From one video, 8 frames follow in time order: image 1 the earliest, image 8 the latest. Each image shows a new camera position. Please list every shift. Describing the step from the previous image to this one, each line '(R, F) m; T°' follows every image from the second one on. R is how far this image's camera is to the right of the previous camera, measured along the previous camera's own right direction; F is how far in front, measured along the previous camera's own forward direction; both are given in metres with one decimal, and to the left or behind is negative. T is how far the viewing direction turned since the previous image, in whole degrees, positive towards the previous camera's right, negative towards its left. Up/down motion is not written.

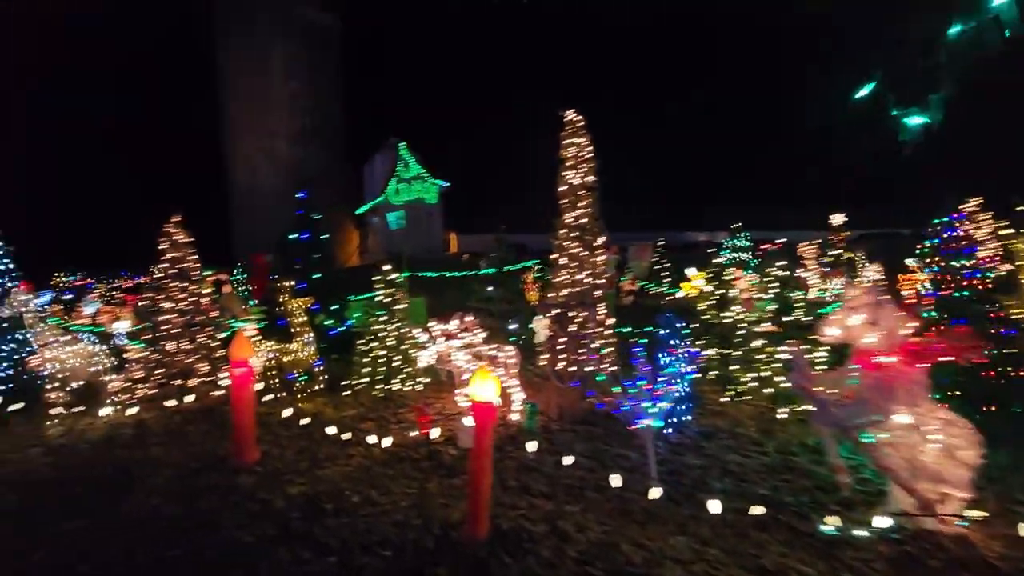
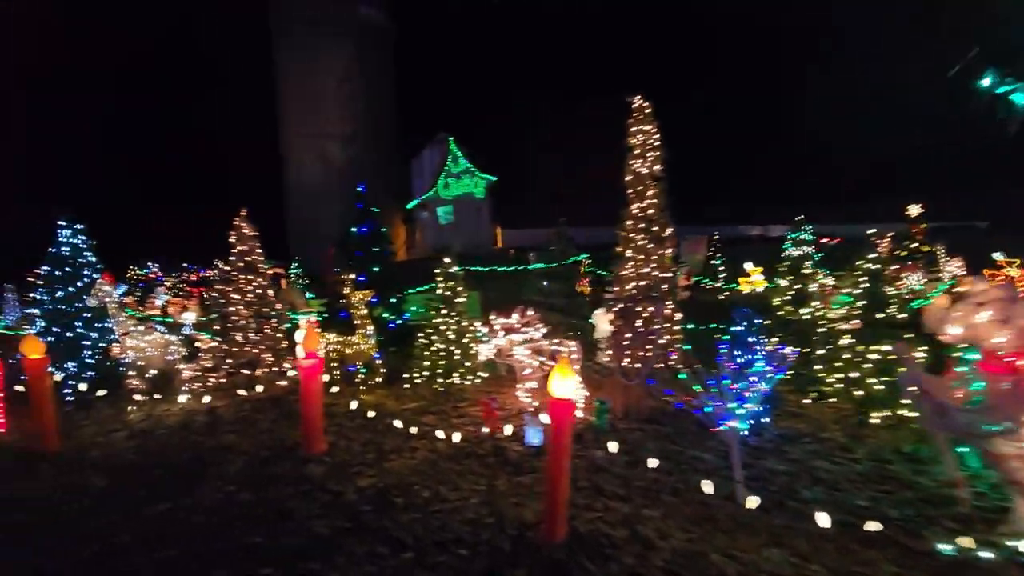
(-0.3, +0.2) m; -5°
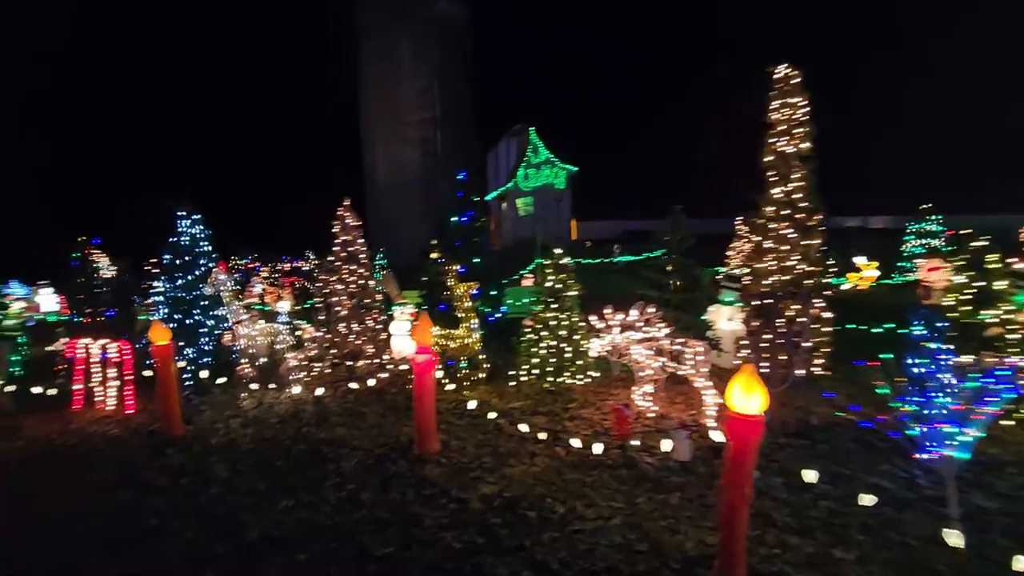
(-0.7, +0.5) m; -7°
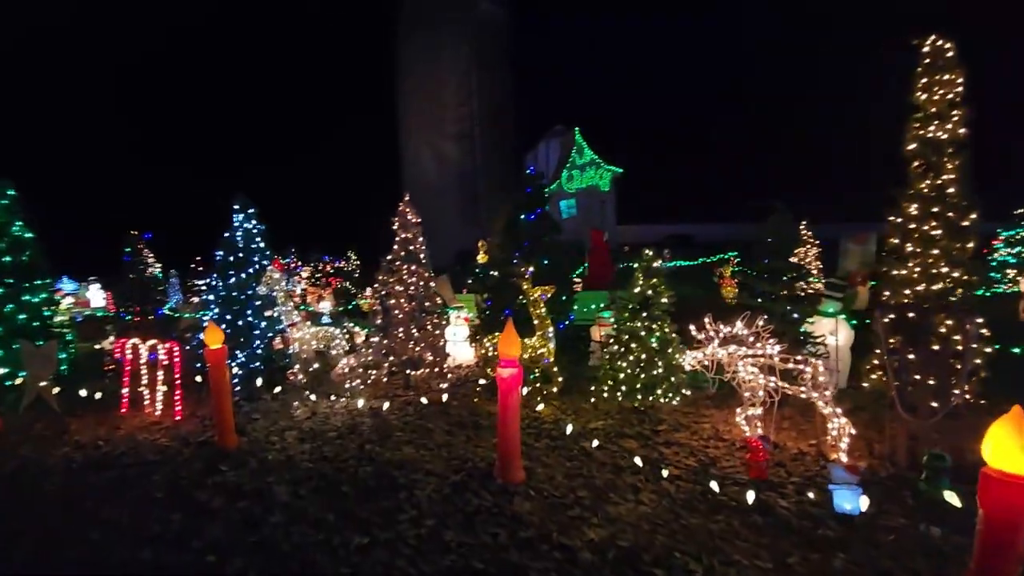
(-0.7, +0.8) m; -3°
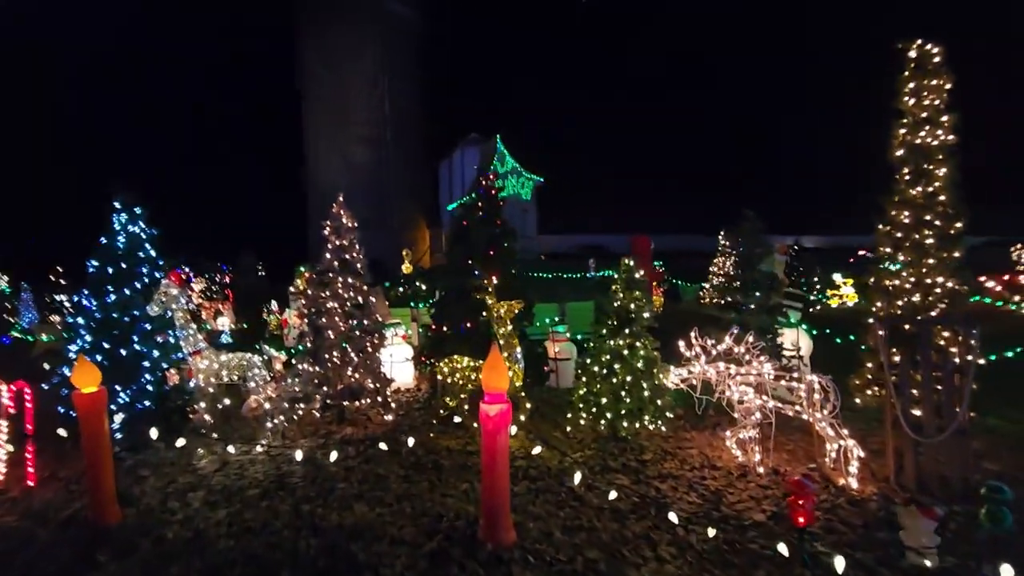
(-0.6, +1.0) m; +10°
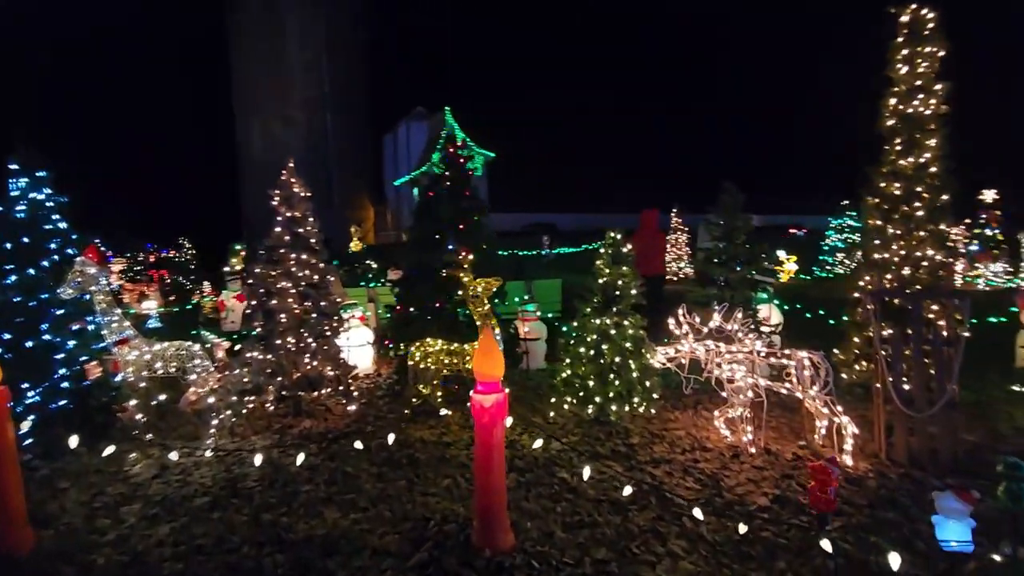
(-0.4, +0.5) m; +6°
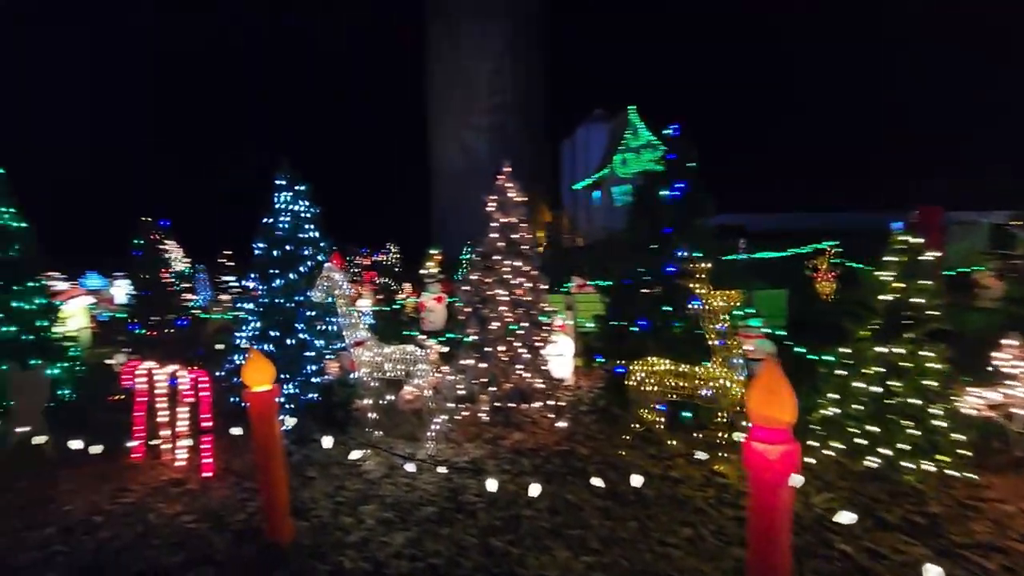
(-0.7, +0.5) m; -18°
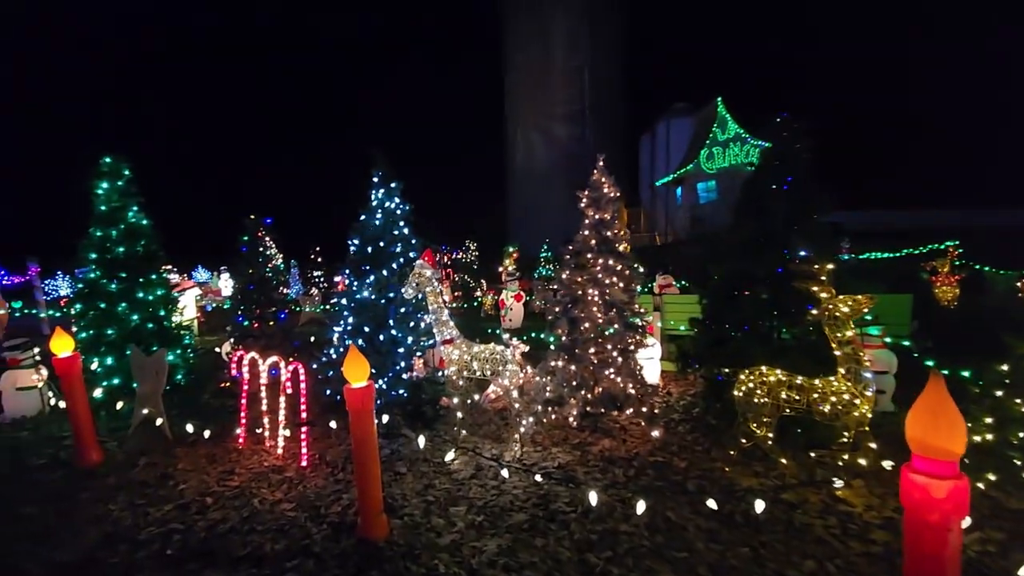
(-0.2, +0.2) m; -8°
